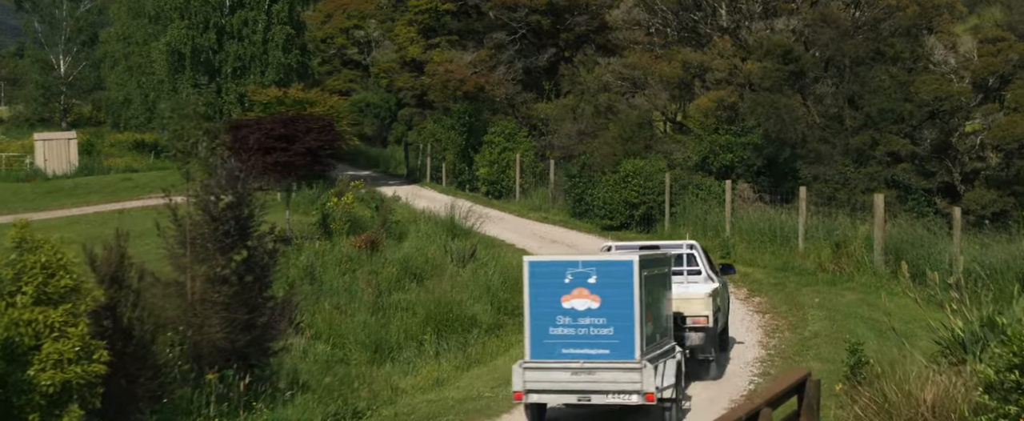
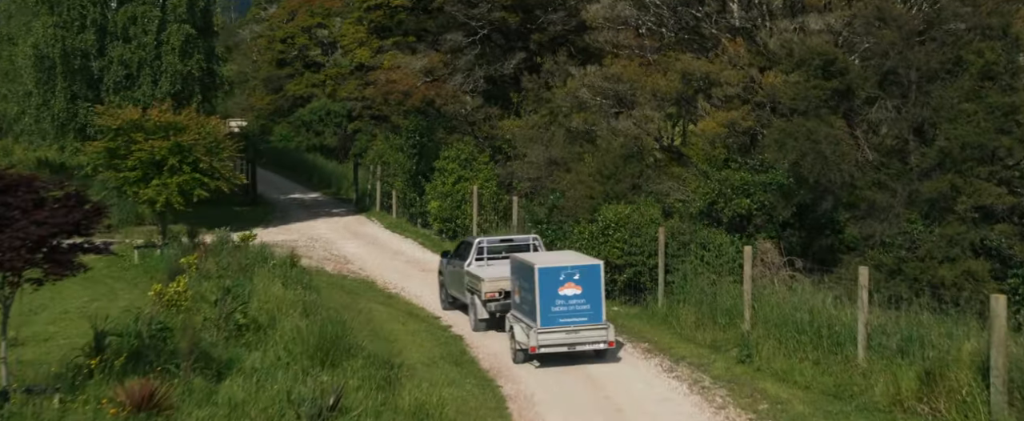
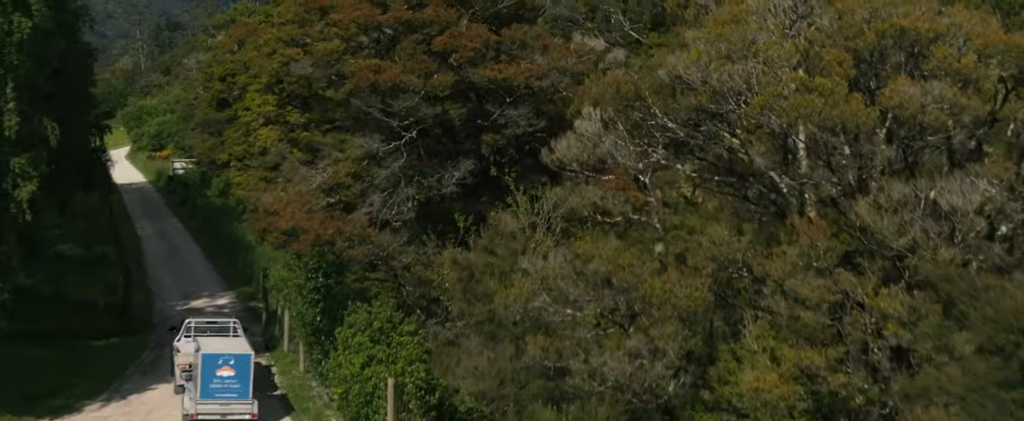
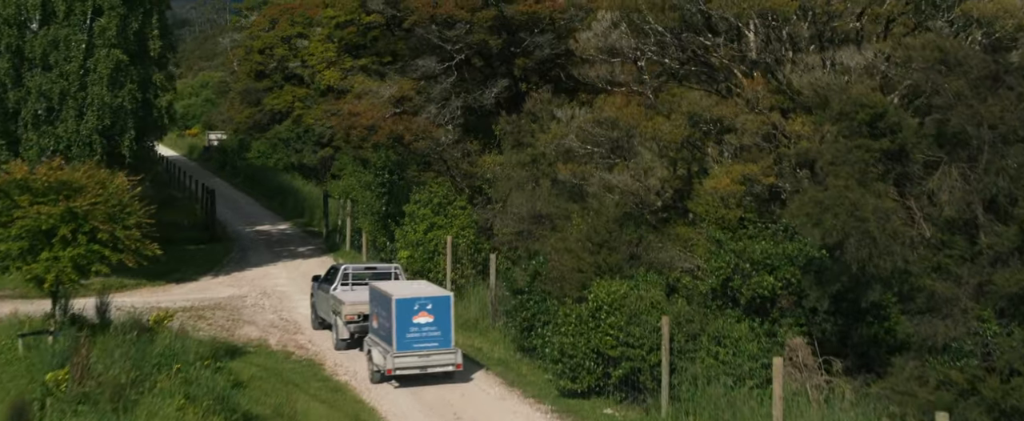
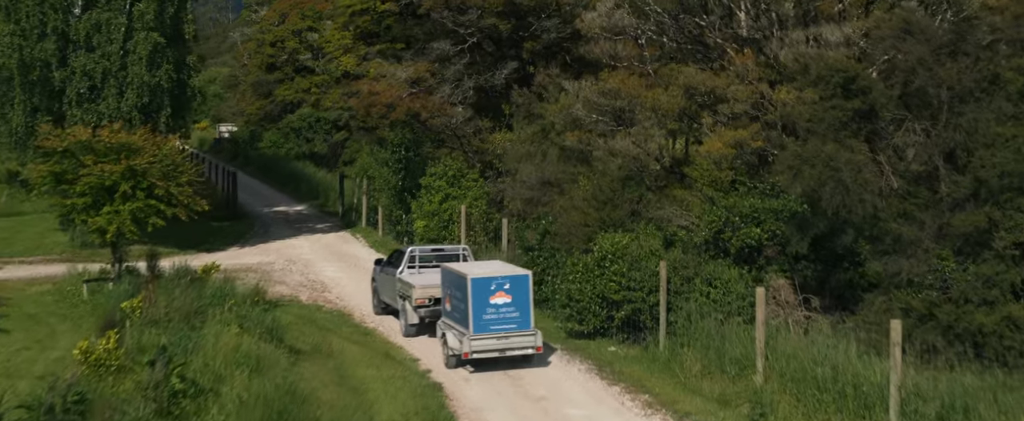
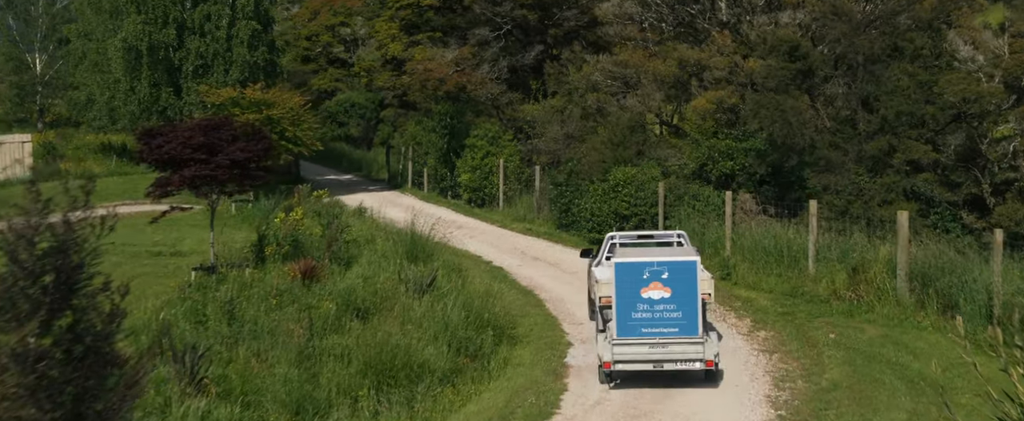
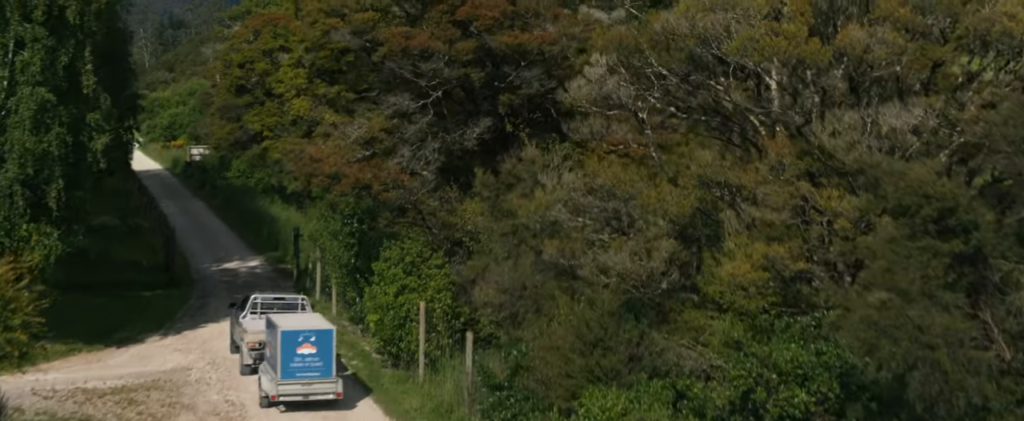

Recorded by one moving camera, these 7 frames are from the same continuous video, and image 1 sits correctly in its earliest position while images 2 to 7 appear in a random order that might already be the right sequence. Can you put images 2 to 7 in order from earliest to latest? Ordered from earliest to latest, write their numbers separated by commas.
6, 2, 5, 4, 7, 3
